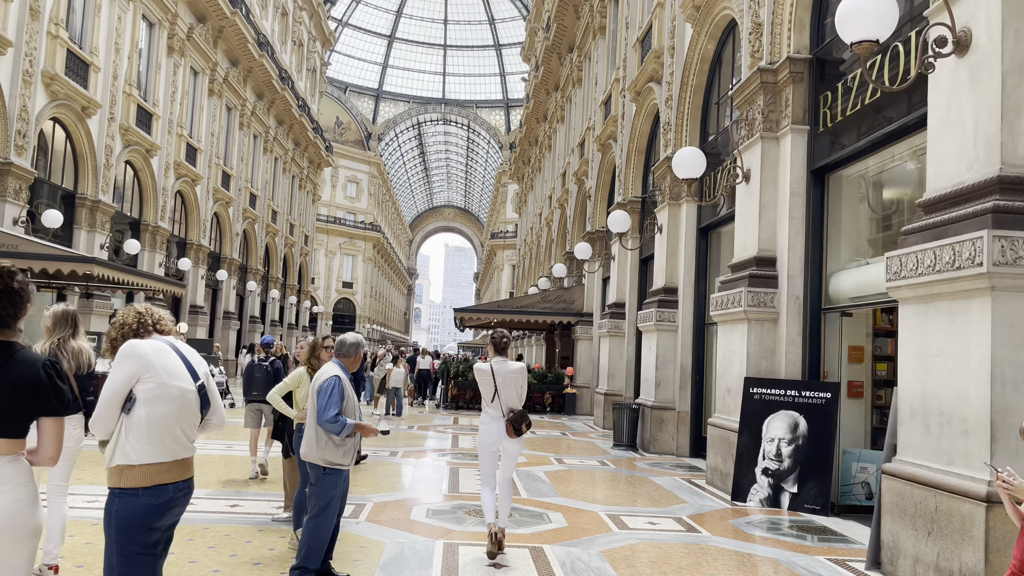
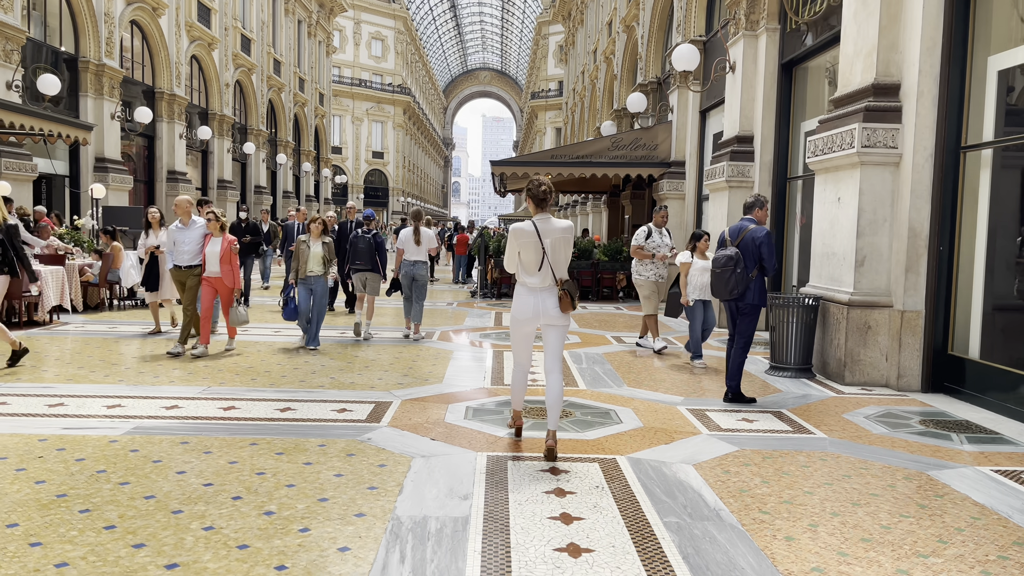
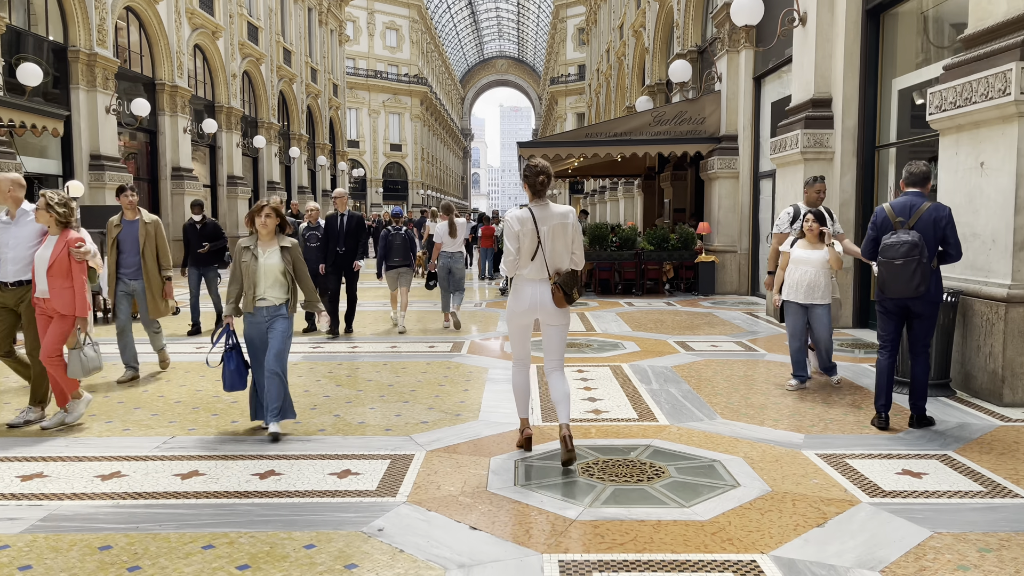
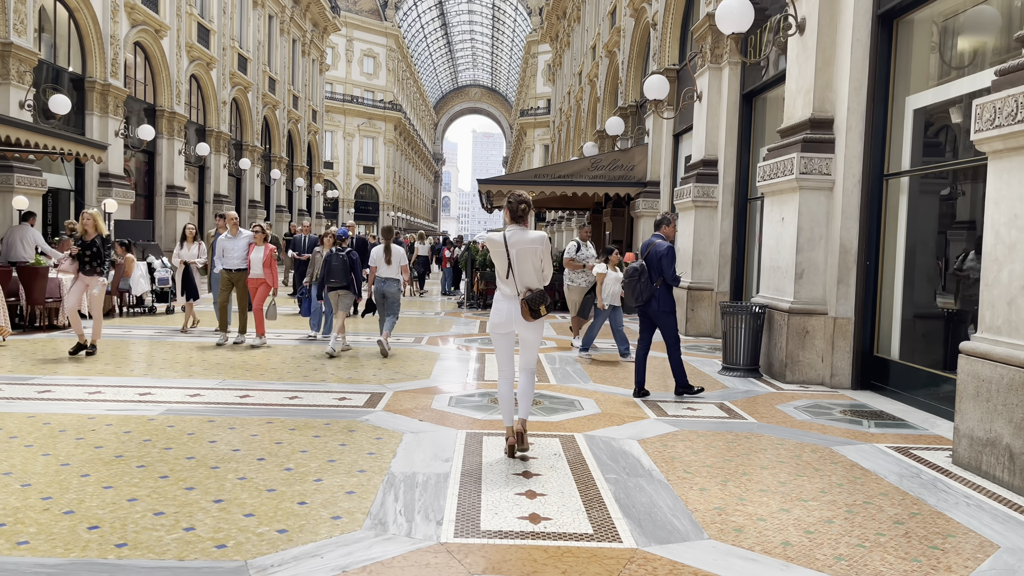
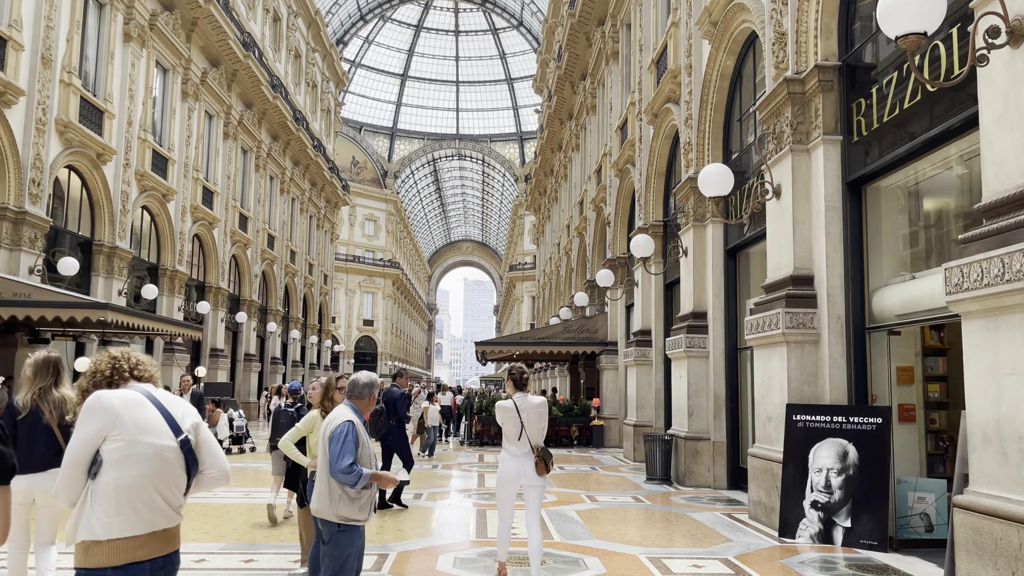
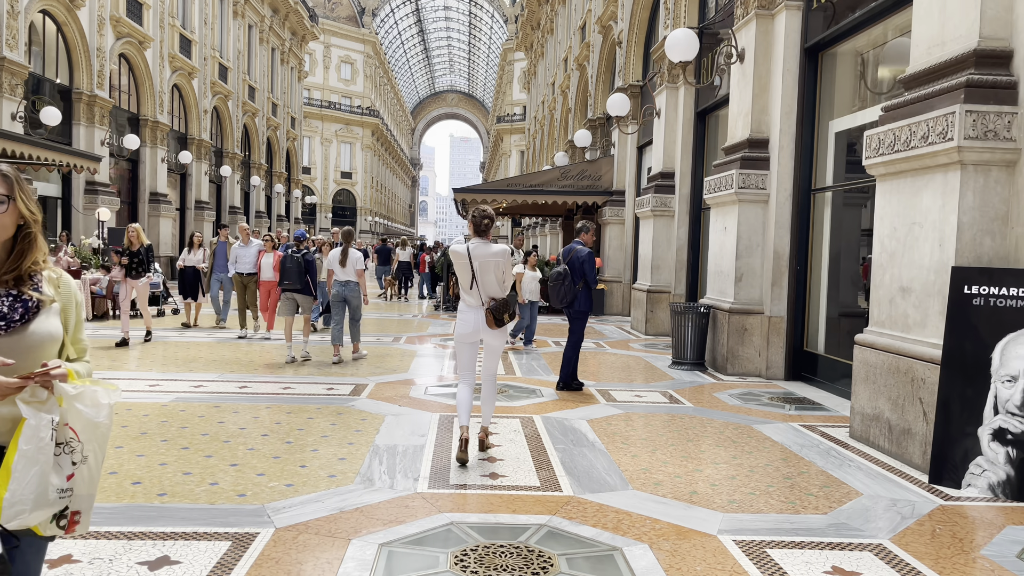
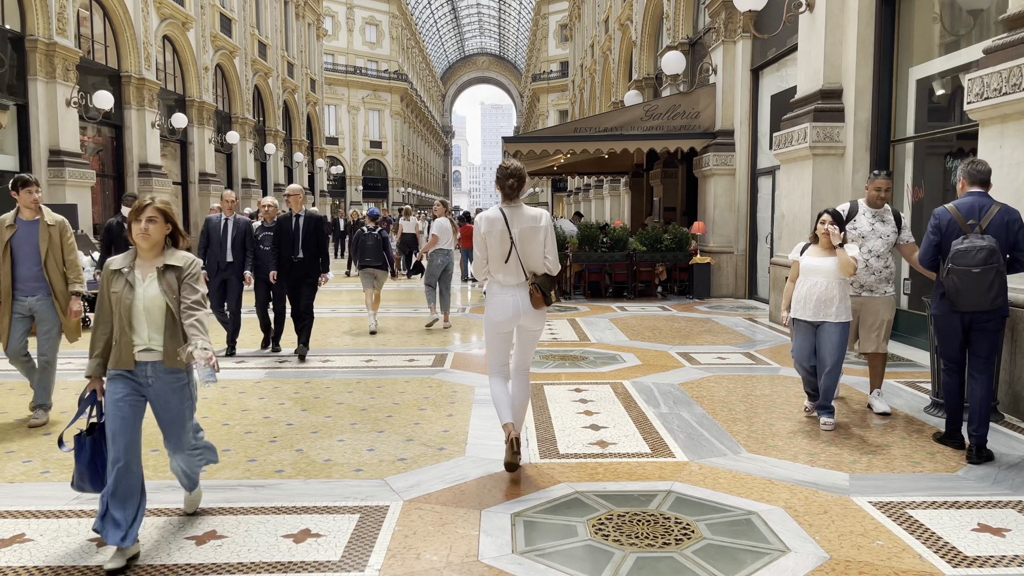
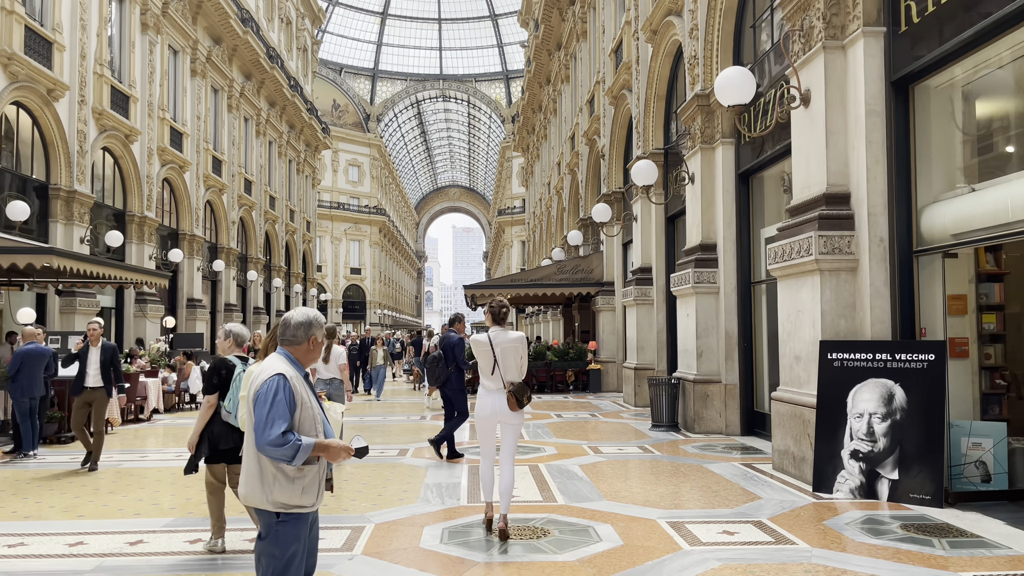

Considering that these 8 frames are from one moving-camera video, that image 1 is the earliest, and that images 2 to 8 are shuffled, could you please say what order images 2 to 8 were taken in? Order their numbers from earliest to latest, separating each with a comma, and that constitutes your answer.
5, 8, 6, 4, 2, 3, 7
